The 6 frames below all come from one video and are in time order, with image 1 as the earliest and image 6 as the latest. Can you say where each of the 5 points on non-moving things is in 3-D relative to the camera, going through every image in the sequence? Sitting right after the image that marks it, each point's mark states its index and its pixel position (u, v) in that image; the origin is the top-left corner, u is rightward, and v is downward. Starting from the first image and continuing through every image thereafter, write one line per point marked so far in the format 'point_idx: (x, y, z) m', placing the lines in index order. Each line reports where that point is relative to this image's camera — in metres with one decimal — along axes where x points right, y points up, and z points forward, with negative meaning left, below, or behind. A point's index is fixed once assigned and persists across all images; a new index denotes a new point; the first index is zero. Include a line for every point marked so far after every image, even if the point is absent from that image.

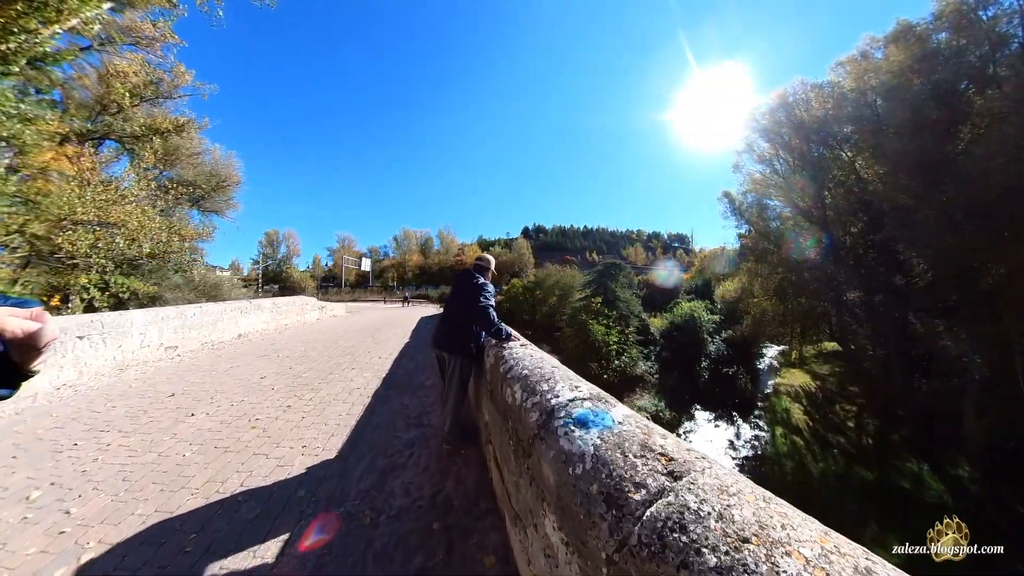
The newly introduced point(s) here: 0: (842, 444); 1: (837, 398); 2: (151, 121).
0: (+11.1, -5.3, +12.6) m
1: (+13.8, -4.7, +16.1) m
2: (-9.7, +4.4, +9.9) m
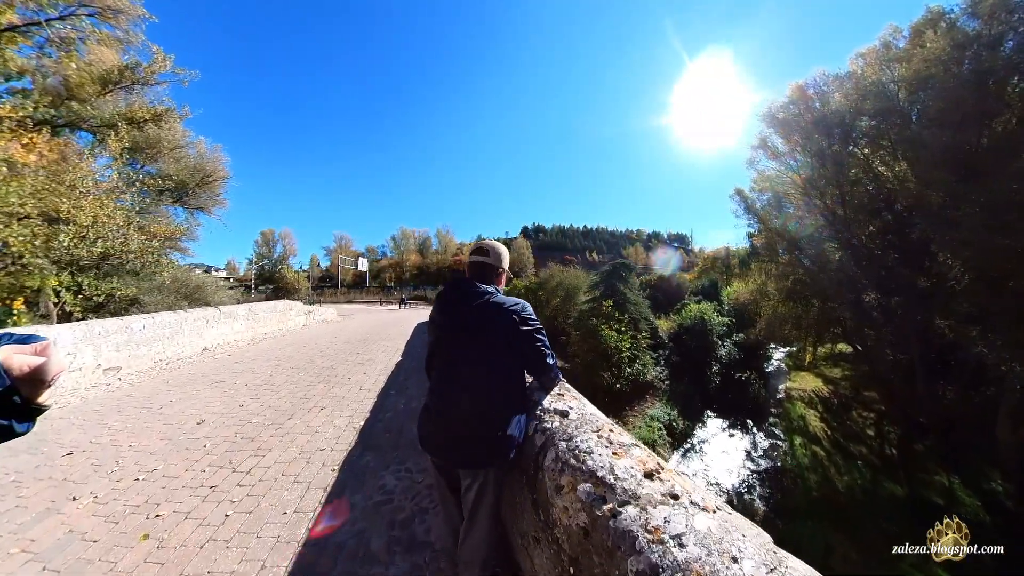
0: (+11.2, -5.3, +12.0) m
1: (+13.9, -4.7, +15.4) m
2: (-9.5, +4.3, +9.2) m
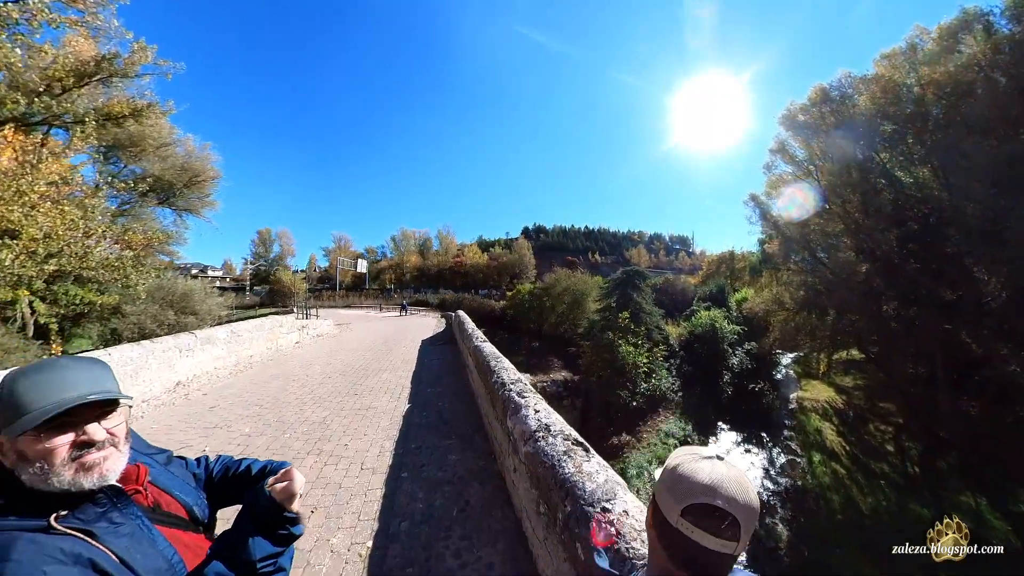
0: (+11.4, -5.6, +11.4) m
1: (+14.1, -5.0, +14.9) m
2: (-9.3, +4.1, +8.5) m
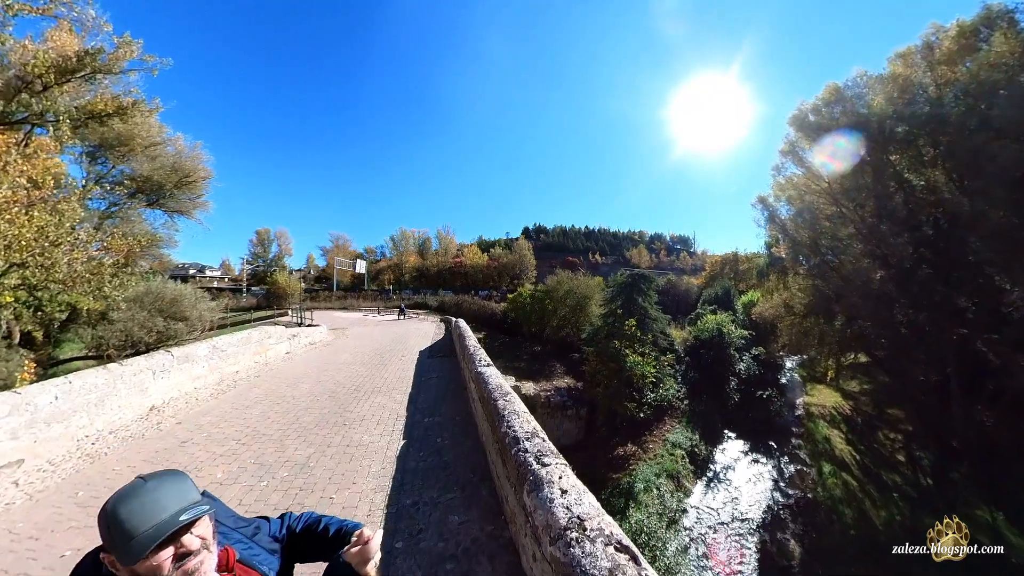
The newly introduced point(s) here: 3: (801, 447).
0: (+11.5, -5.8, +11.1) m
1: (+14.1, -5.2, +14.5) m
2: (-9.2, +4.0, +8.2) m
3: (+10.3, -5.7, +13.4) m
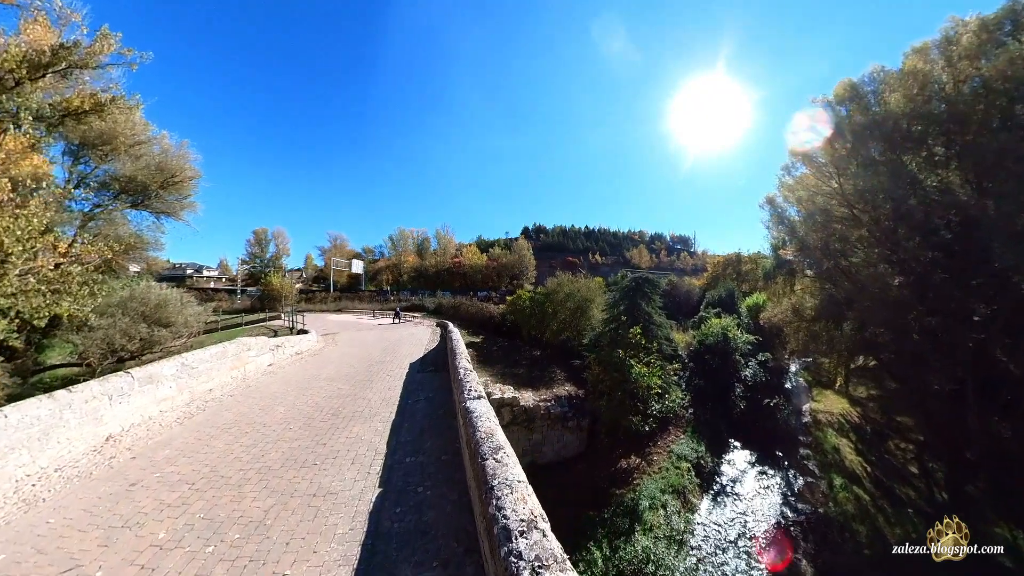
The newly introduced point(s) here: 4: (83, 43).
0: (+11.4, -6.0, +10.7) m
1: (+14.1, -5.4, +14.1) m
2: (-9.2, +3.9, +7.7) m
3: (+10.3, -5.8, +13.0) m
4: (-8.5, +4.9, +7.5) m
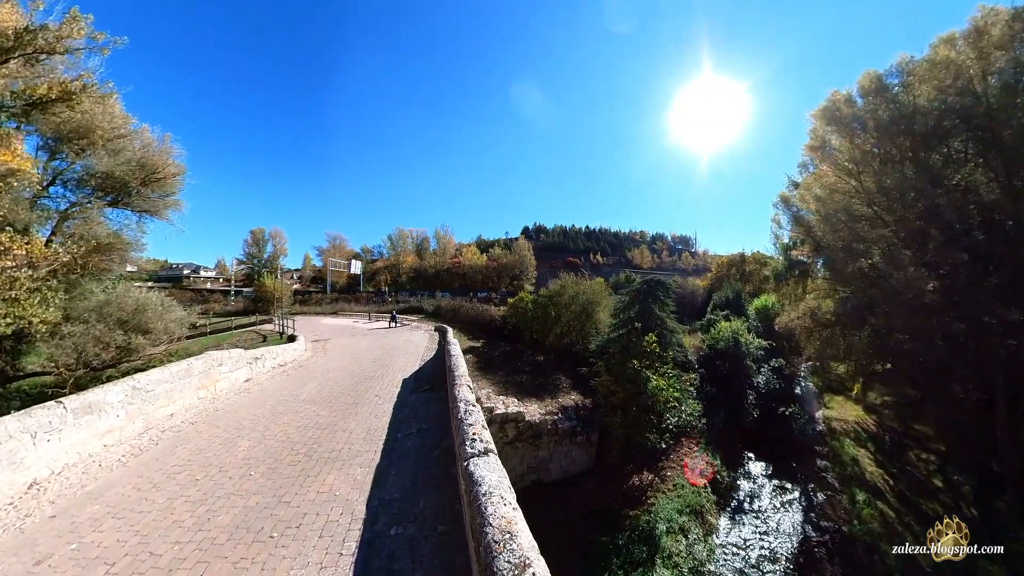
0: (+11.5, -6.1, +10.1) m
1: (+14.2, -5.5, +13.5) m
2: (-9.1, +3.8, +7.1) m
3: (+10.4, -6.0, +12.4) m
4: (-8.3, +4.8, +6.9) m
